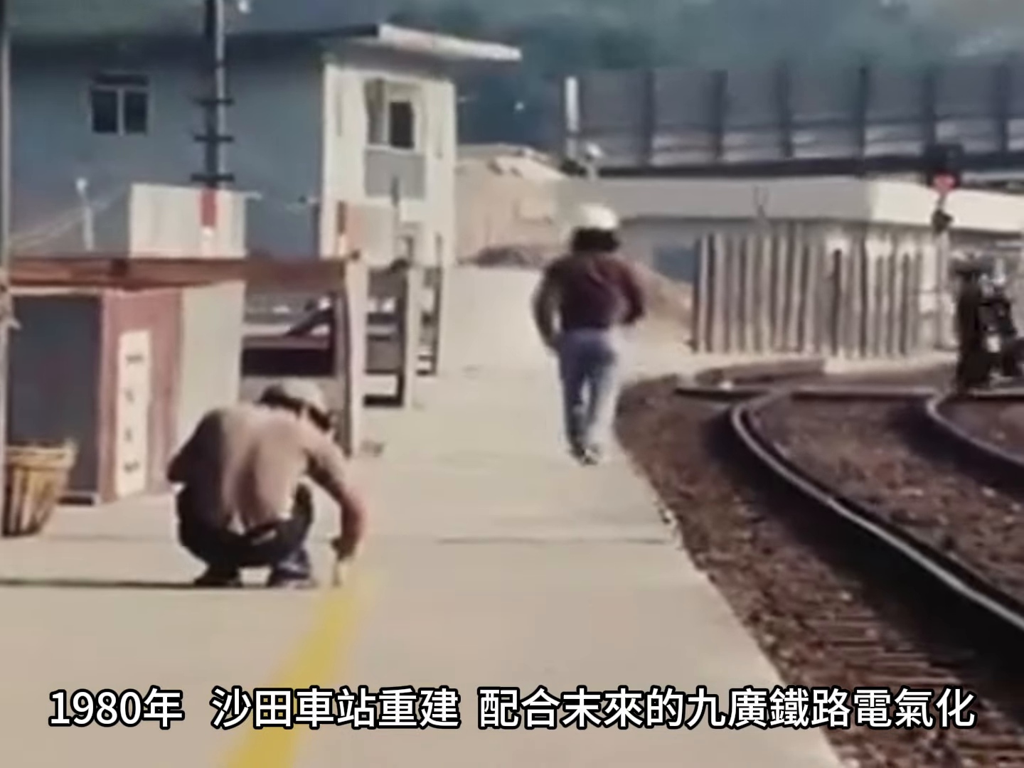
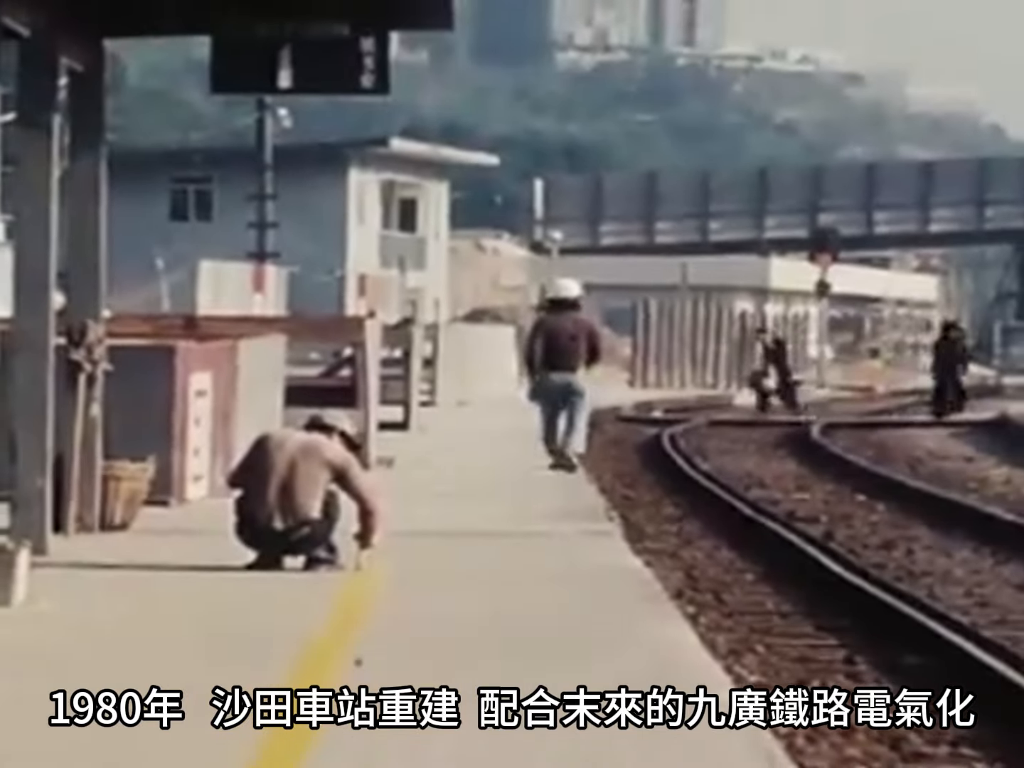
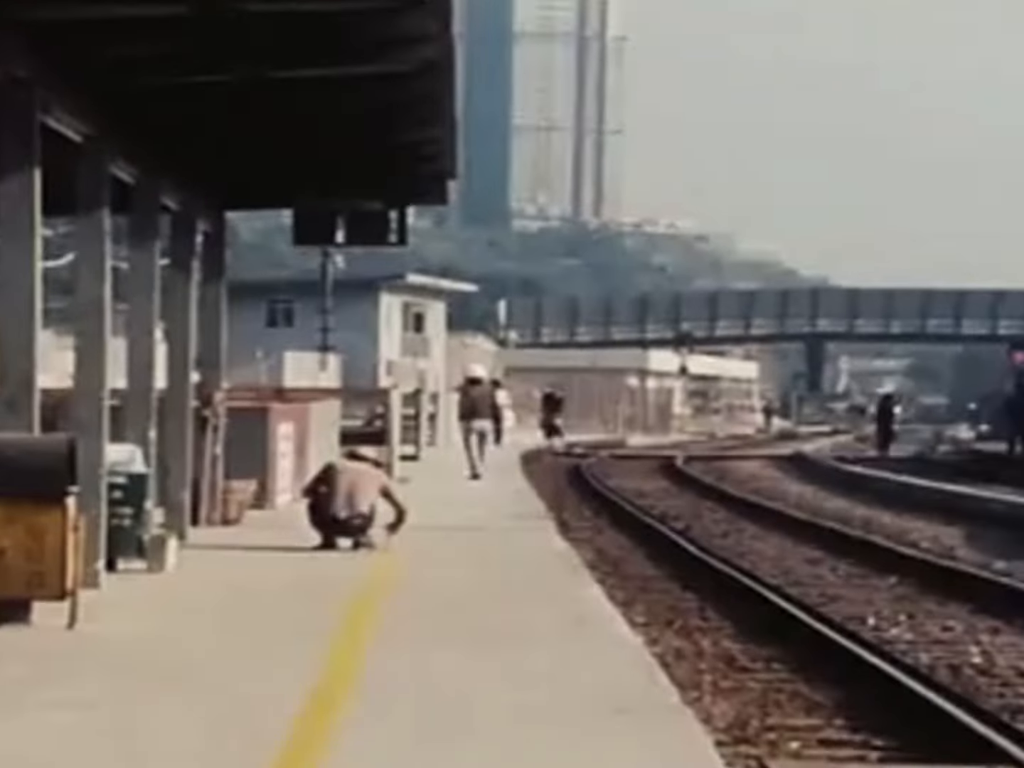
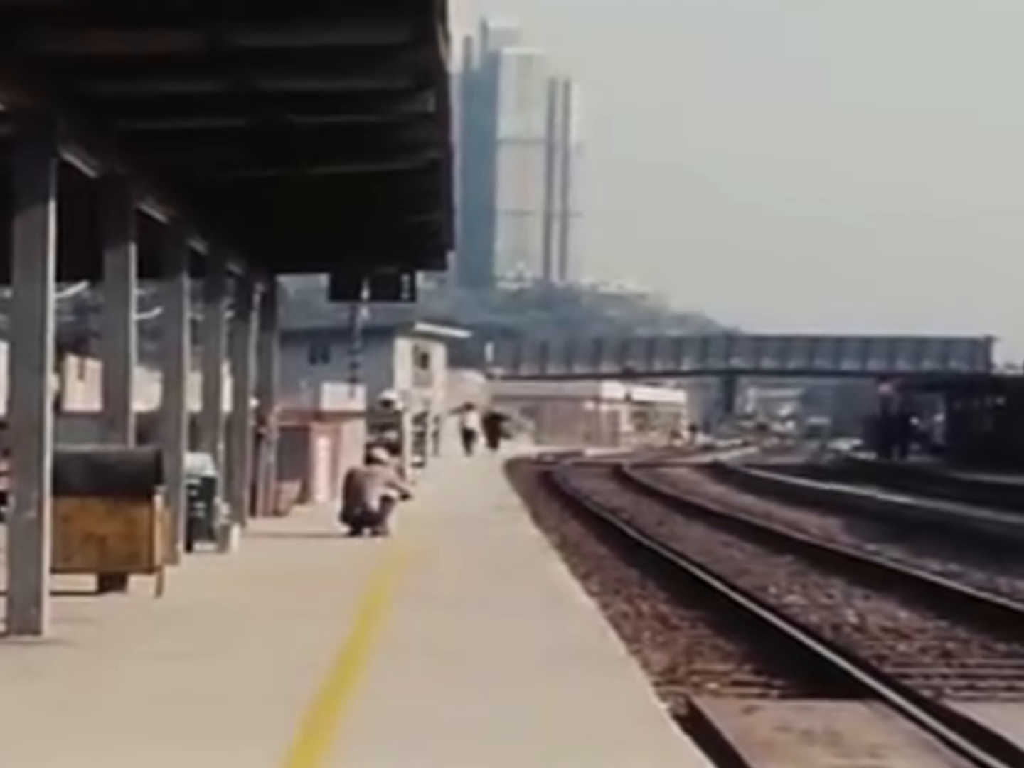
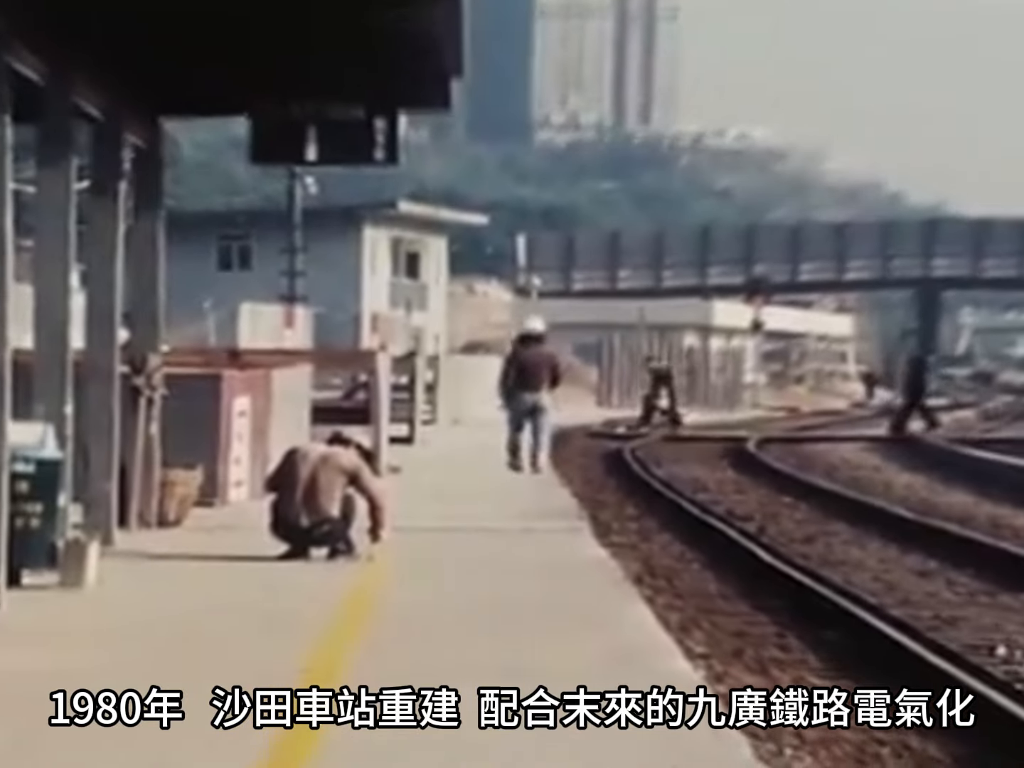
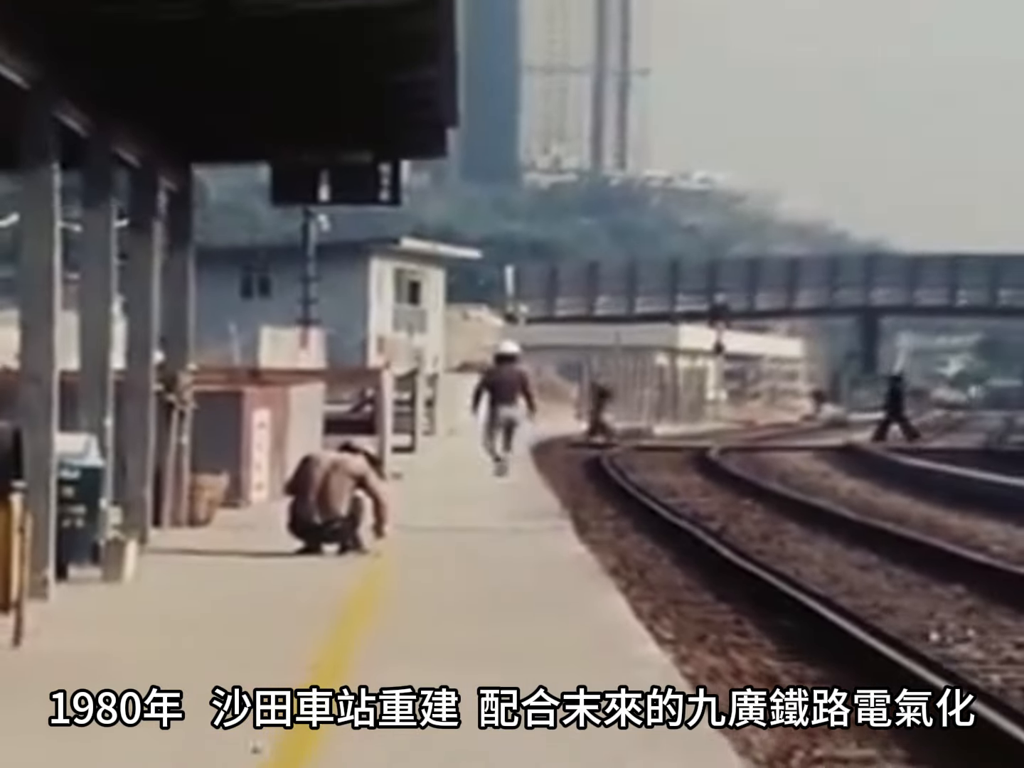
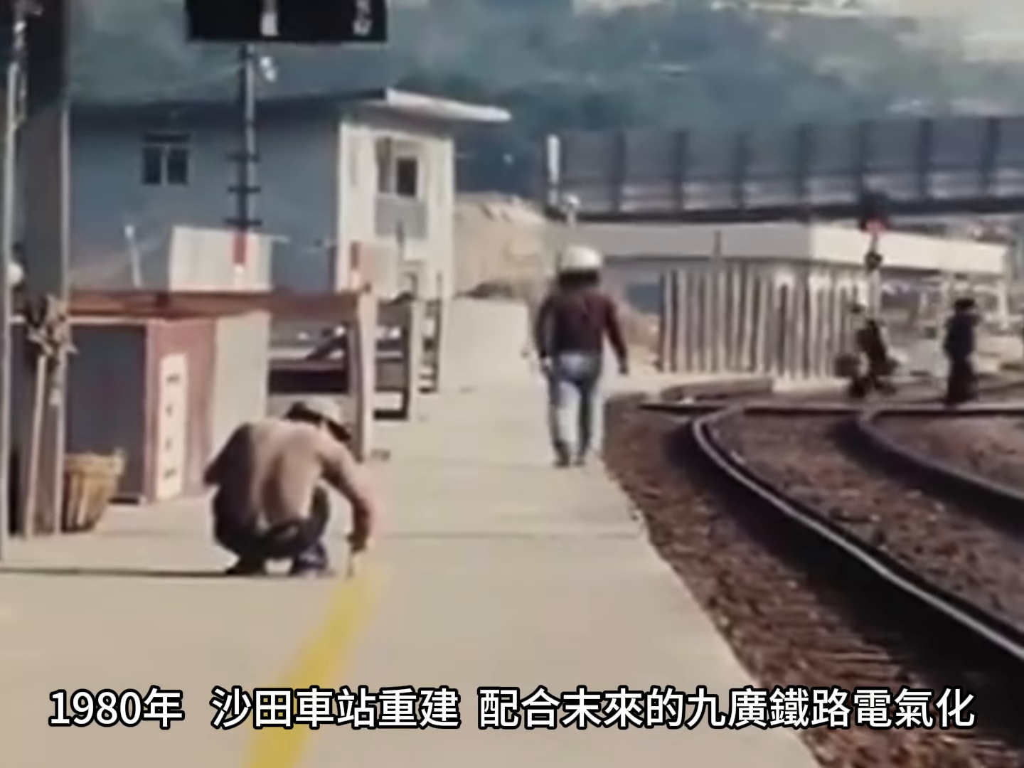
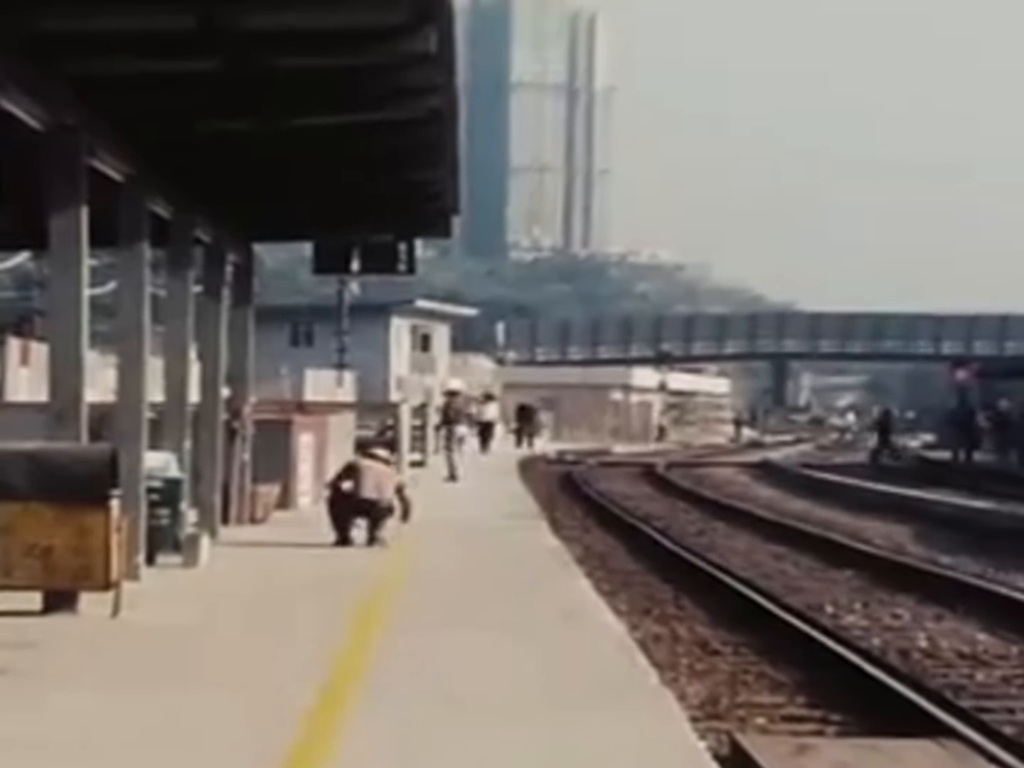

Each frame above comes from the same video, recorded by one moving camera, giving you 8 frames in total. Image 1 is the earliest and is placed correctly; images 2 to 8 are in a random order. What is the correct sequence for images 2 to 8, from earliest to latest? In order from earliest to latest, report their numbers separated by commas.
7, 2, 5, 6, 3, 8, 4
